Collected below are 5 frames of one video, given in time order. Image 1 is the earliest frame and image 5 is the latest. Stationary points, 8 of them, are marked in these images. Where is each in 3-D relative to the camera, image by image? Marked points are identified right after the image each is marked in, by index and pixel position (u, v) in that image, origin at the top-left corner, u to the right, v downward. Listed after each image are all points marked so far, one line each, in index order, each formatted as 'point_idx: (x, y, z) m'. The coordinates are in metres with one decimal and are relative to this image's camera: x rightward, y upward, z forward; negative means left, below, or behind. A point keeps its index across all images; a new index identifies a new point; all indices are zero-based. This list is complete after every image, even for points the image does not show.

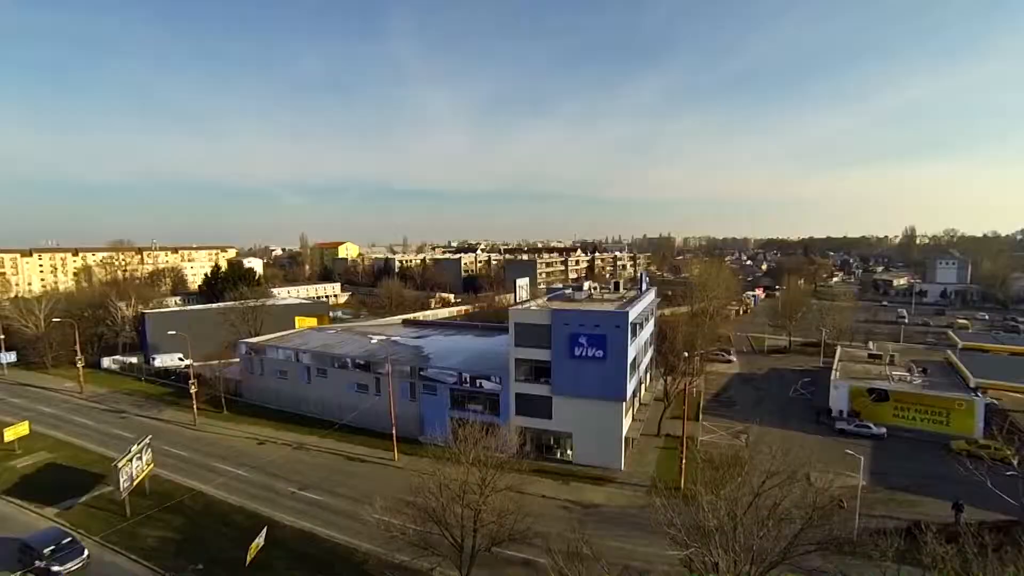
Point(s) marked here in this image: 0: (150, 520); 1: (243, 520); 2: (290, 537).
0: (-12.6, -7.9, +17.7) m
1: (-9.3, -7.8, +17.4) m
2: (-7.1, -7.8, +16.3) m
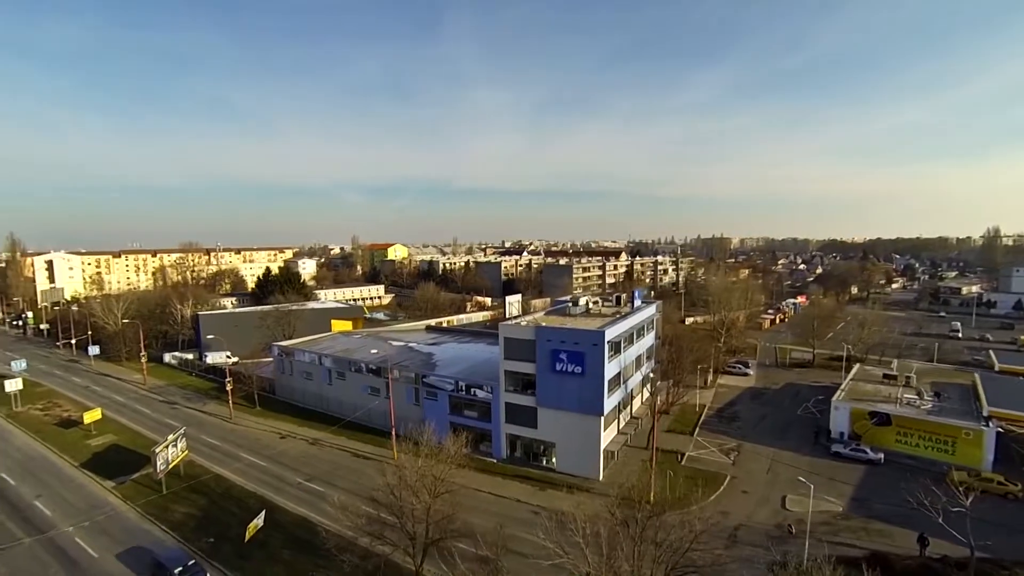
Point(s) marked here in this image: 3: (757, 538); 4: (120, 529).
0: (-13.6, -8.5, +20.7) m
1: (-10.3, -8.5, +20.1) m
2: (-8.3, -8.5, +18.8) m
3: (+8.6, -8.7, +17.6) m
4: (-14.8, -8.9, +19.1) m
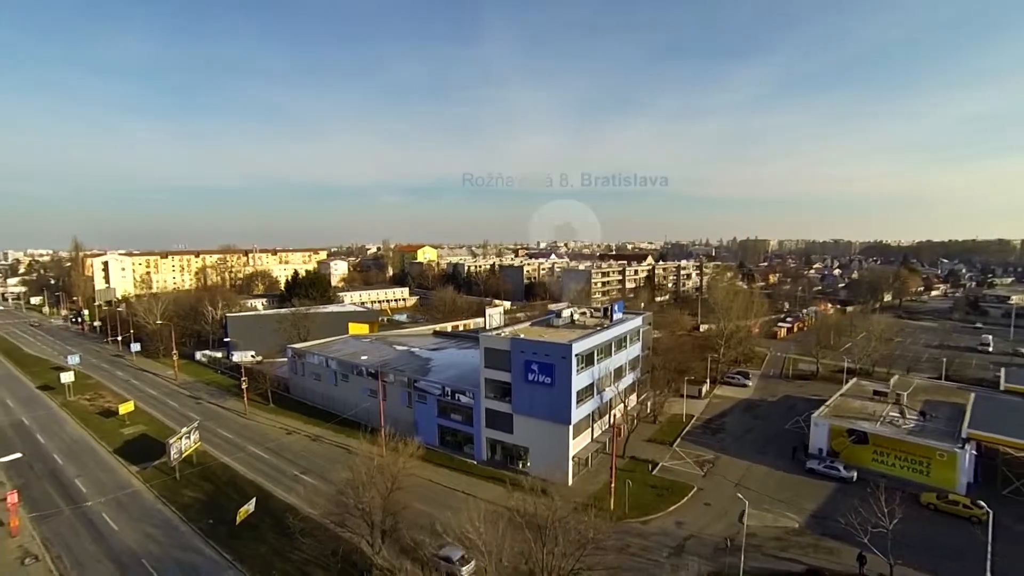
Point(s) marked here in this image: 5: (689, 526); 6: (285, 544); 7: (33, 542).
0: (-14.8, -9.0, +23.3) m
1: (-11.6, -9.0, +22.4) m
2: (-9.7, -9.1, +20.9) m
3: (+7.0, -9.5, +18.4) m
4: (-16.1, -9.4, +21.9) m
5: (+7.0, -9.4, +19.9) m
6: (-8.2, -9.3, +18.4) m
7: (-18.3, -9.7, +19.6) m
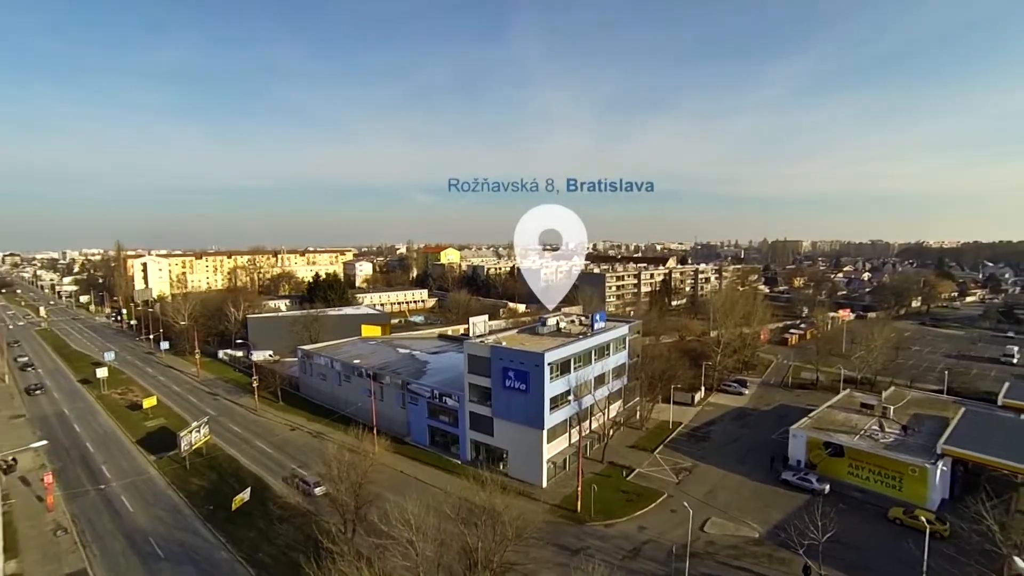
0: (-15.9, -9.4, +25.6) m
1: (-12.7, -9.4, +24.5) m
2: (-11.0, -9.5, +22.8) m
3: (+5.5, -10.1, +19.1) m
4: (-17.3, -9.8, +24.2) m
5: (+5.6, -9.9, +20.6) m
6: (-9.6, -9.7, +20.2) m
7: (-19.6, -10.0, +22.1) m
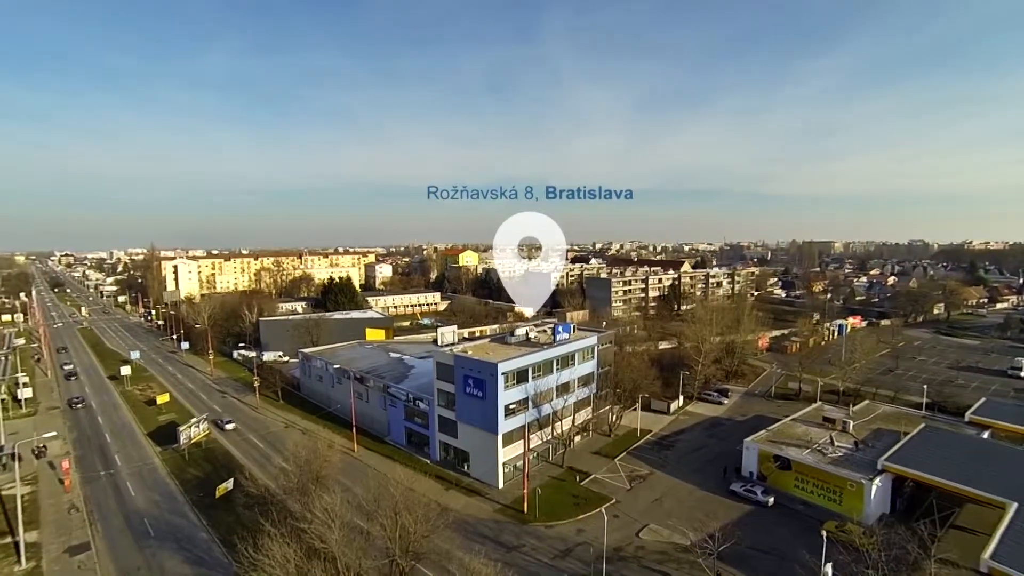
0: (-17.8, -9.9, +28.5) m
1: (-14.8, -10.0, +27.1) m
2: (-13.1, -10.1, +25.3) m
3: (+3.0, -10.8, +20.4) m
4: (-19.3, -10.3, +27.2) m
5: (+3.2, -10.6, +21.9) m
6: (-12.0, -10.4, +22.6) m
7: (-21.8, -10.6, +25.3) m
